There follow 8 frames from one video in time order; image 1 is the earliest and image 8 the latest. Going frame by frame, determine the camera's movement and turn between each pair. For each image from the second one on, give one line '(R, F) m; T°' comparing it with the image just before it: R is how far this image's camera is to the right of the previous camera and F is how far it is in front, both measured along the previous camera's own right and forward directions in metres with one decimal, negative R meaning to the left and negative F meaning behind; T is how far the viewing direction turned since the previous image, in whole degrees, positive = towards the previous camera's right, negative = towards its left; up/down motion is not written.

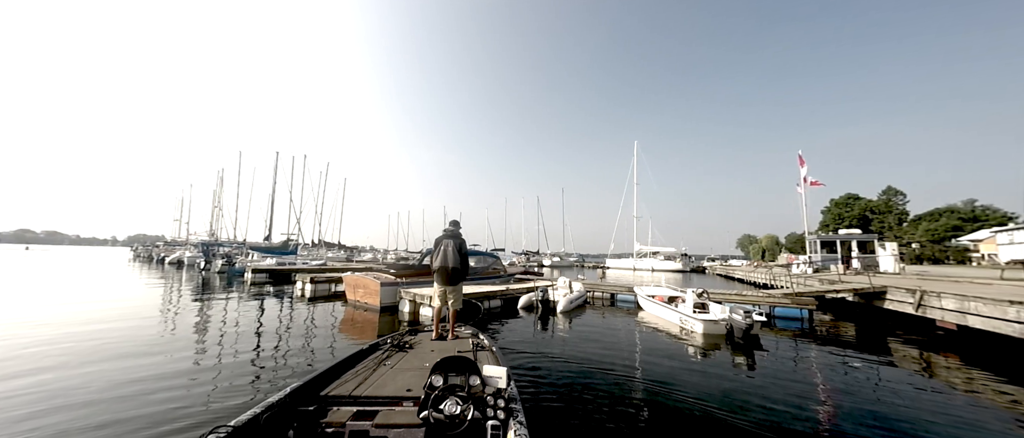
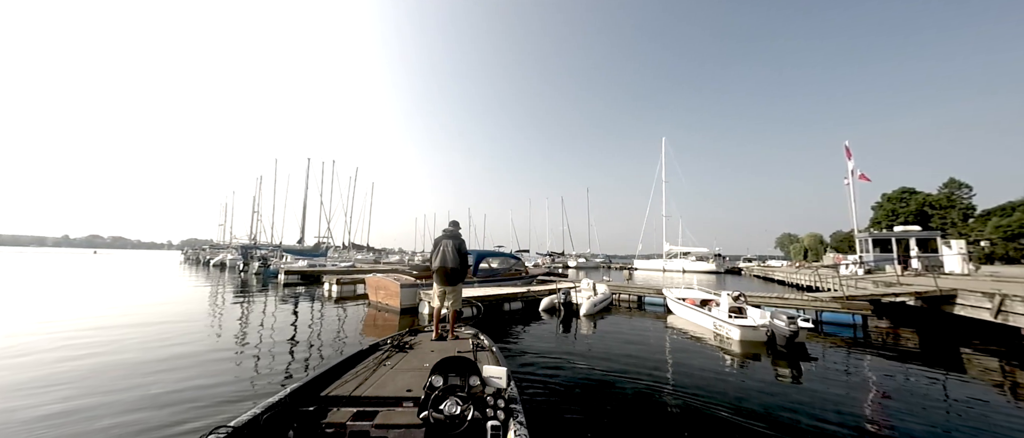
(+0.1, +0.3) m; -4°
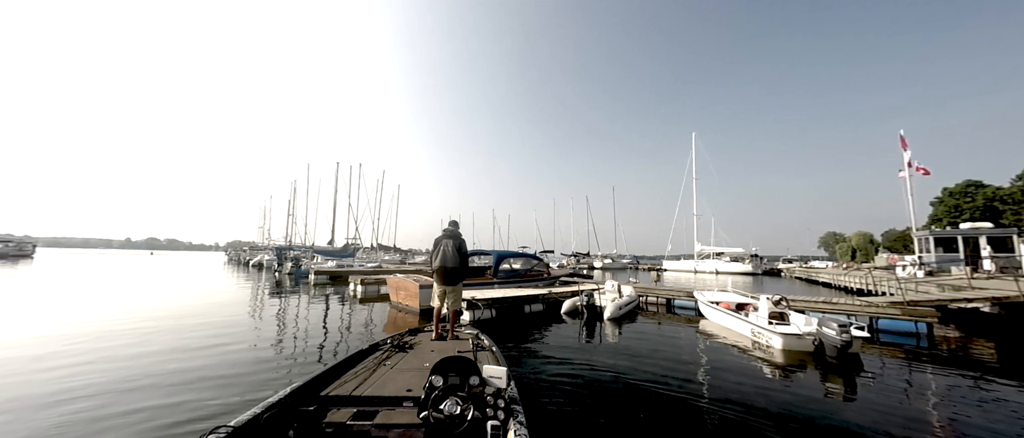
(+0.1, +0.3) m; -4°
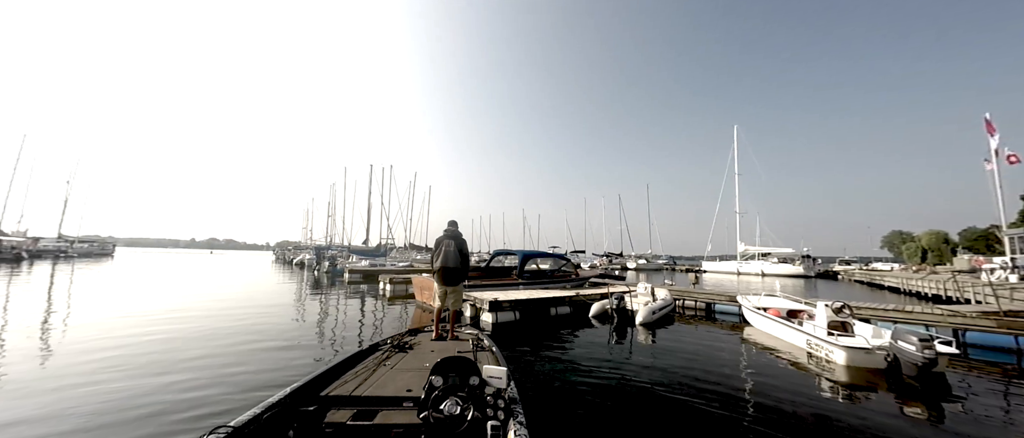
(+0.2, +0.3) m; -5°
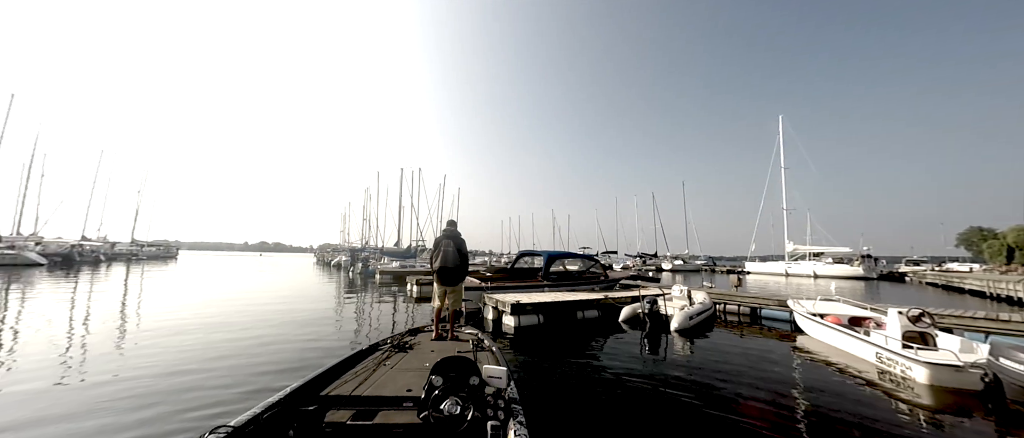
(+0.2, +0.3) m; -5°
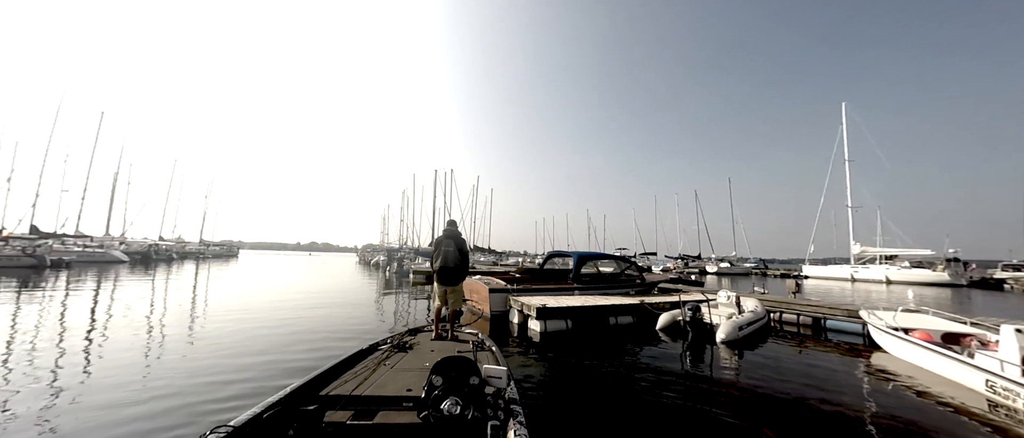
(+0.2, +0.4) m; -6°
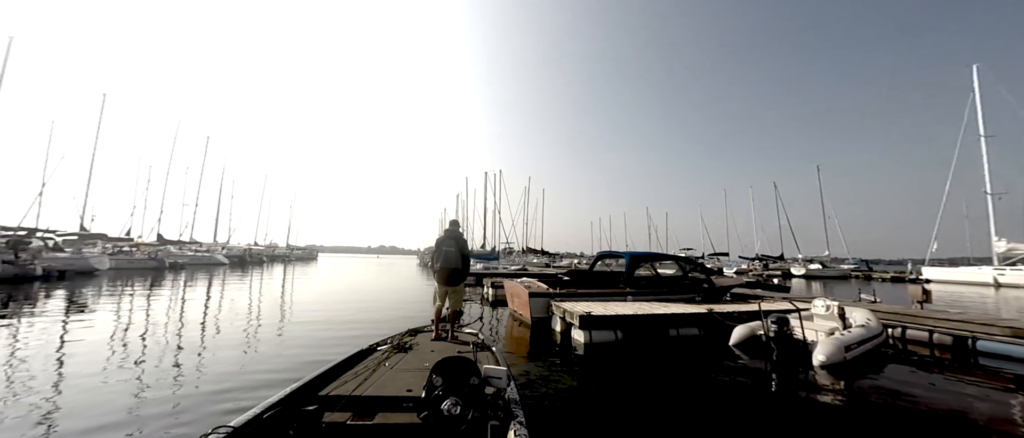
(+0.3, +0.7) m; -10°
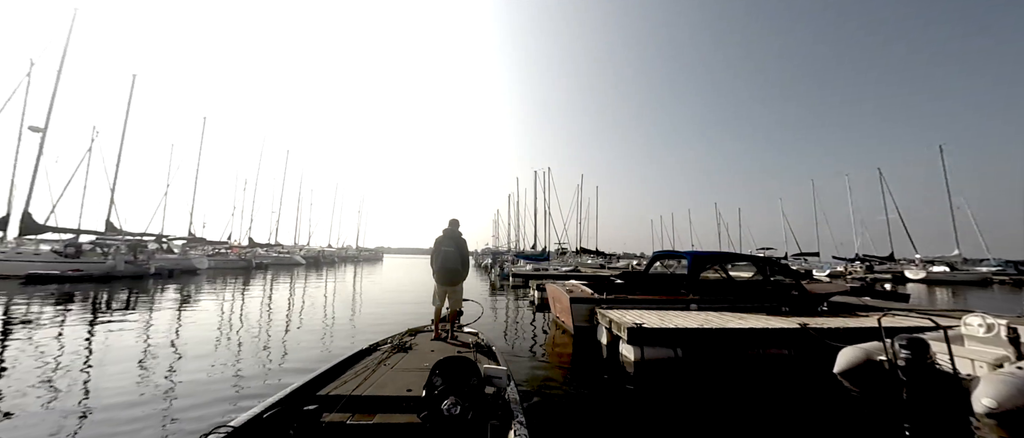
(+0.4, +0.8) m; -10°
